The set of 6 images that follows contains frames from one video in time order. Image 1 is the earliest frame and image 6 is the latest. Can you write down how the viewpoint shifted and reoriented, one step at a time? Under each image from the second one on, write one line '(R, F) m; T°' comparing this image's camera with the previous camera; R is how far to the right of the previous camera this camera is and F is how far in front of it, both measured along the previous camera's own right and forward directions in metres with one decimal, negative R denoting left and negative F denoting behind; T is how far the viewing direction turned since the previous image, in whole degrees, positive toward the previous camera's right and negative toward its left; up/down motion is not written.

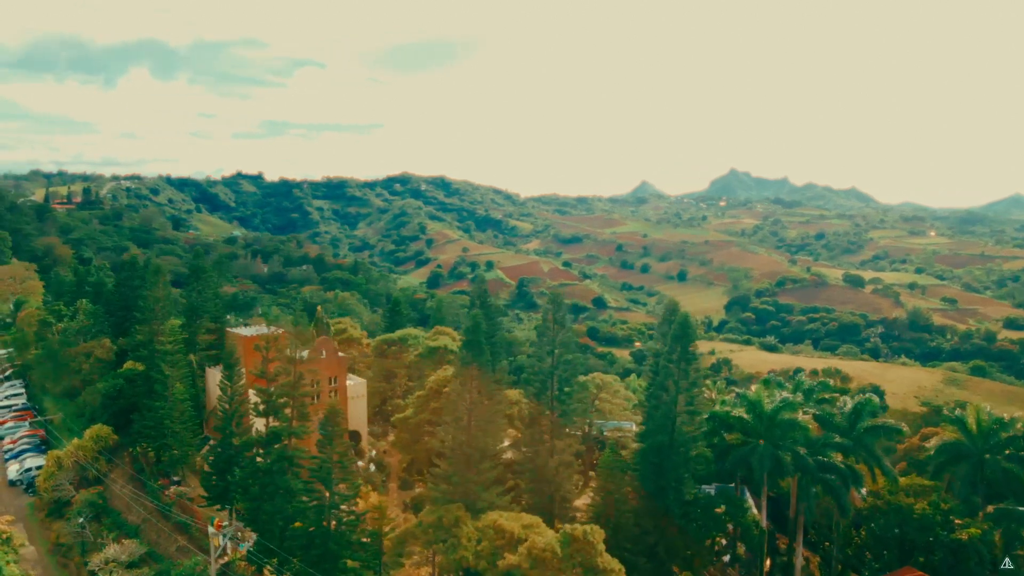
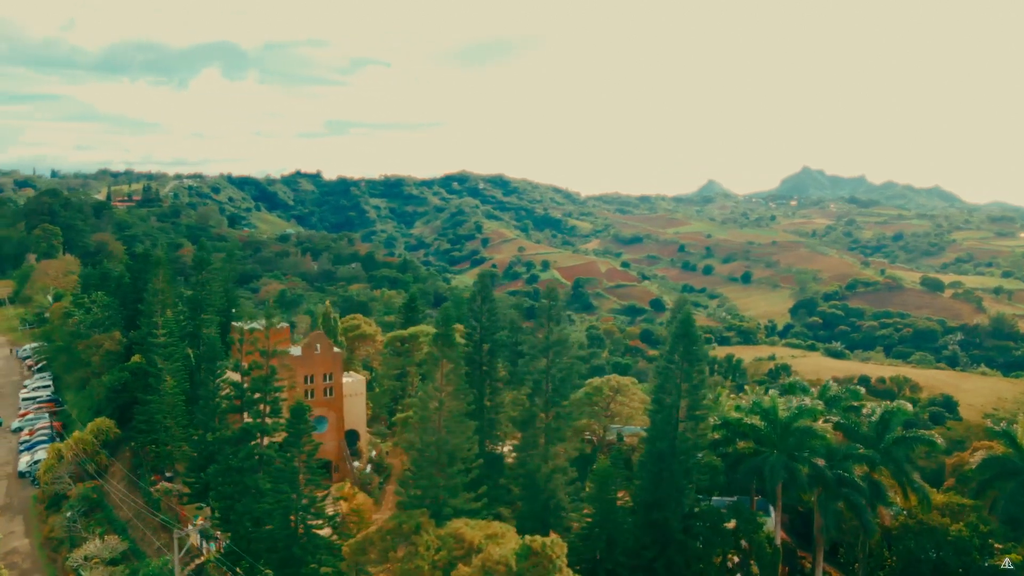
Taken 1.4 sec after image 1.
(+2.9, +1.9) m; -5°
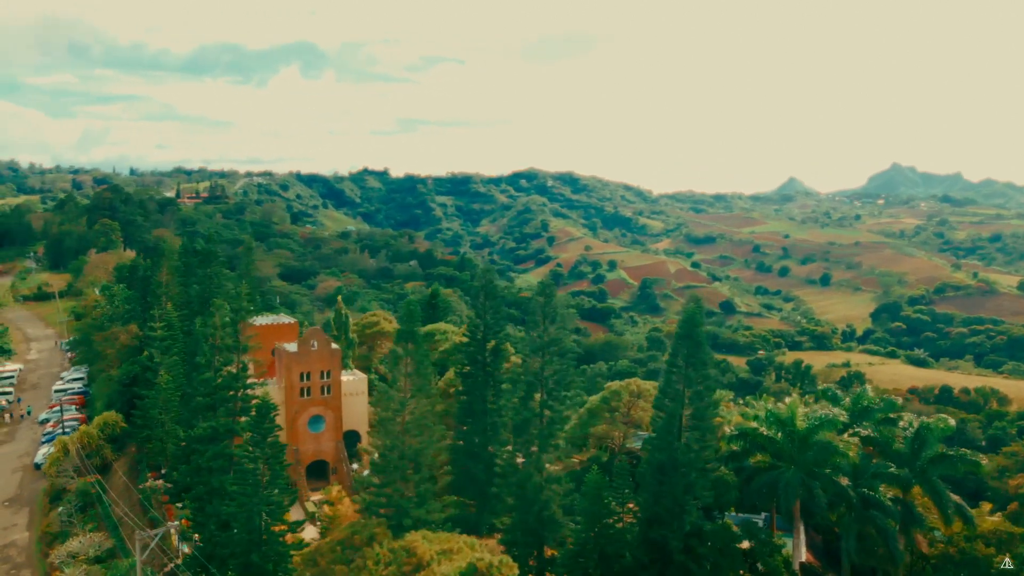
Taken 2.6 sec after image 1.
(+3.1, +2.1) m; -6°
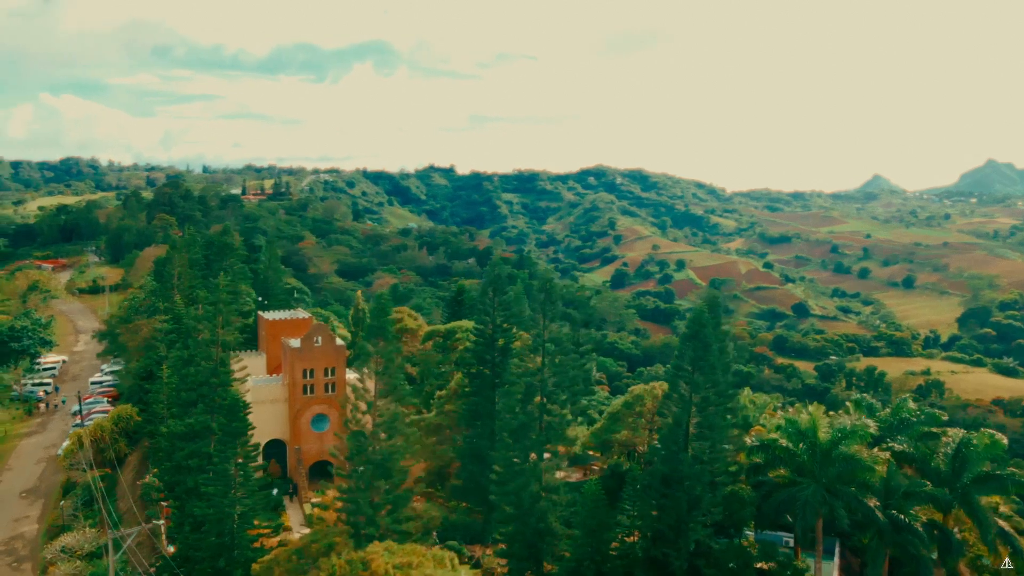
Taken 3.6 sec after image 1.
(+2.6, +1.9) m; -5°
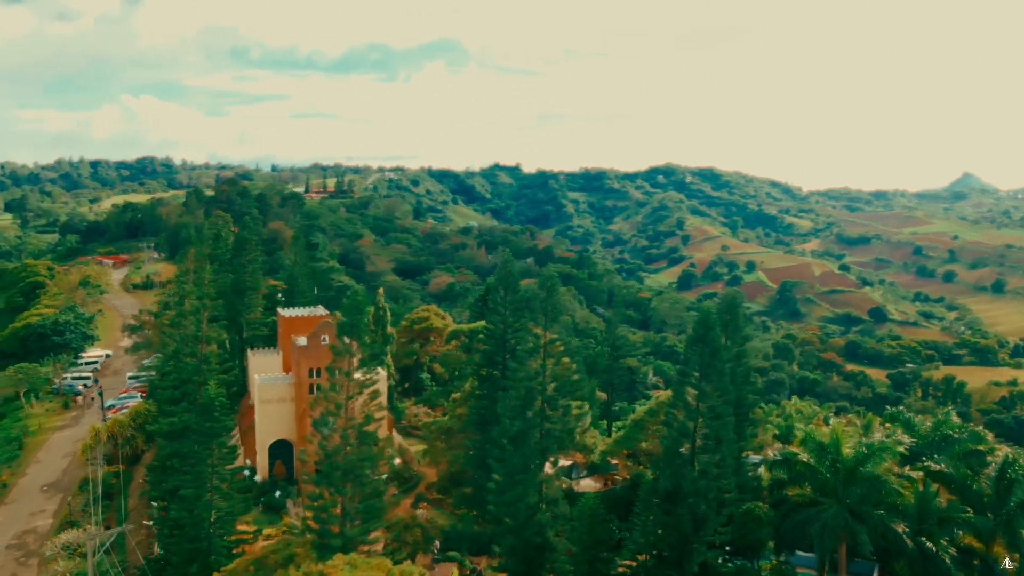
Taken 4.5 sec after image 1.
(+2.3, +1.8) m; -5°
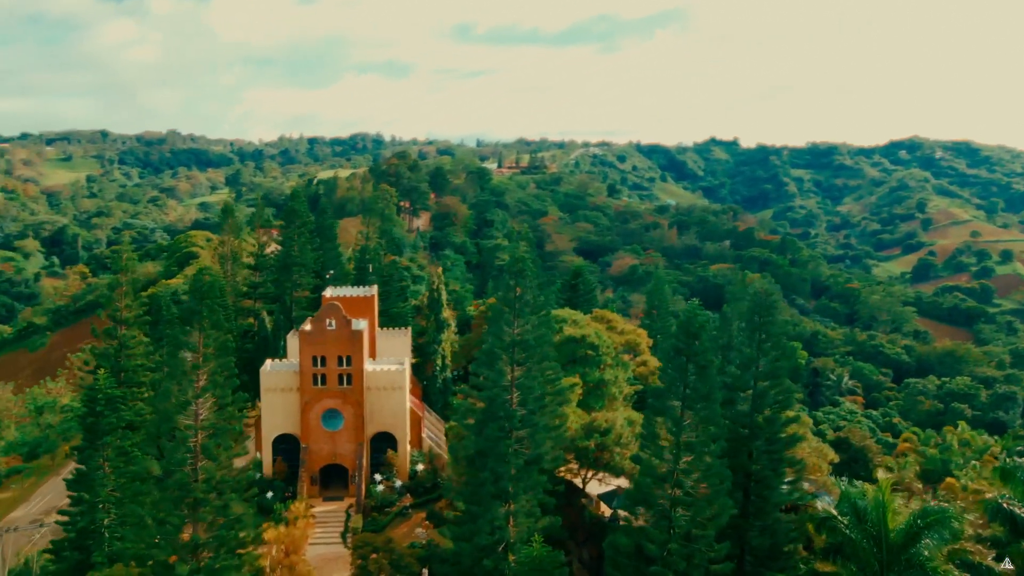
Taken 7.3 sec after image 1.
(+6.2, +6.4) m; -16°
